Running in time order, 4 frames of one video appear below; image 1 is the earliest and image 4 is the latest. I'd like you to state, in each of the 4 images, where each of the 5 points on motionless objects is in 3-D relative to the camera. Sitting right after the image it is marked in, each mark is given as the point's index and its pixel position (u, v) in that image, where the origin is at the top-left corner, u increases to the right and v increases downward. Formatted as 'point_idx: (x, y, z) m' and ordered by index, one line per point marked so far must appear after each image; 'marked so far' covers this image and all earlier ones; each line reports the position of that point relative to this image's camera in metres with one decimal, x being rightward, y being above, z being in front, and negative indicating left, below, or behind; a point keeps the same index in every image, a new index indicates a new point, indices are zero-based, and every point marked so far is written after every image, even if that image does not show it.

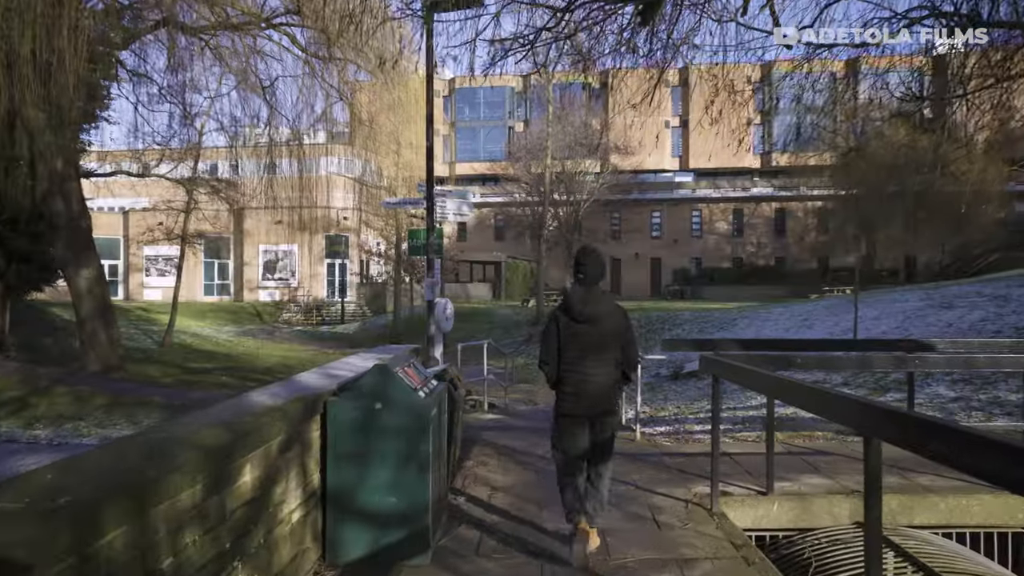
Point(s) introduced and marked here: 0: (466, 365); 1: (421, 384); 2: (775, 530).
0: (-1.0, -1.6, +17.2) m
1: (-0.5, -0.5, +4.6) m
2: (+1.8, -1.6, +5.5) m
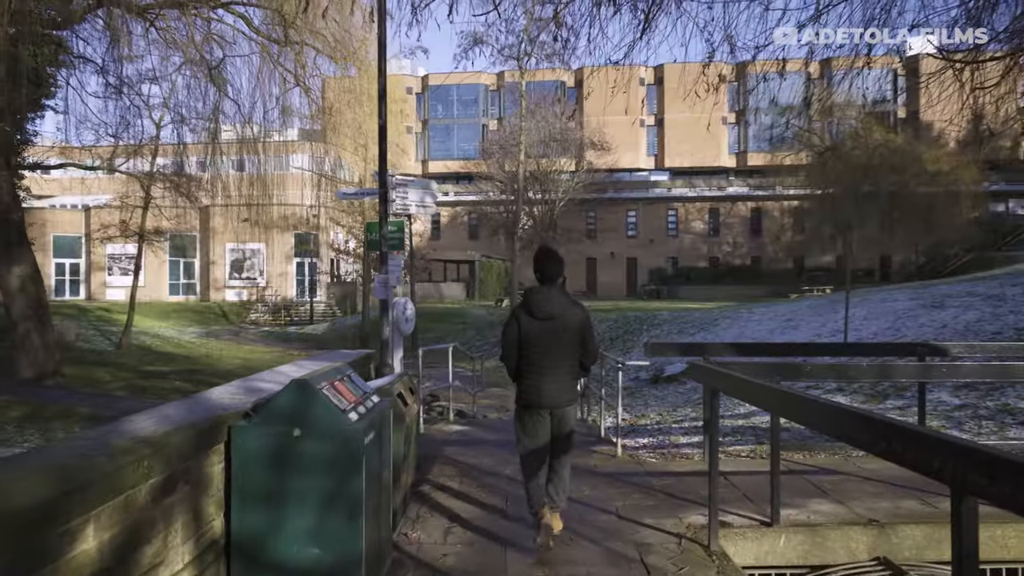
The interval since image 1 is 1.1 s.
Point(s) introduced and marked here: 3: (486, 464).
0: (-1.5, -1.6, +16.3) m
1: (-0.7, -0.5, +3.7) m
2: (+1.5, -1.6, +4.7) m
3: (-0.2, -1.4, +6.6) m
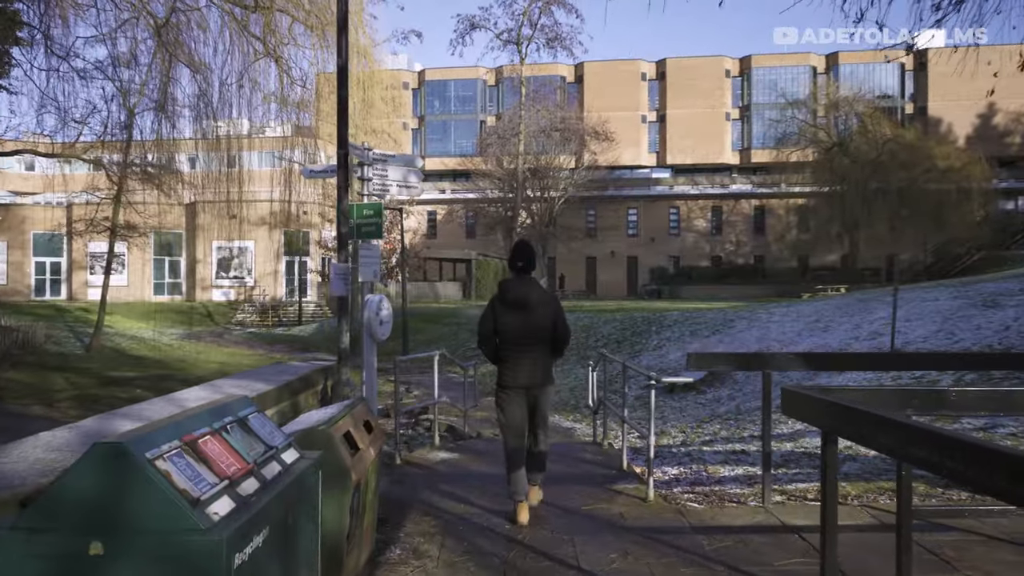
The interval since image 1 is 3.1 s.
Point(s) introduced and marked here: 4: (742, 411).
0: (-1.6, -1.6, +14.7) m
1: (-0.7, -0.5, +2.1) m
2: (+1.5, -1.6, +3.1) m
3: (-0.2, -1.4, +5.0) m
4: (+2.7, -1.5, +9.8) m
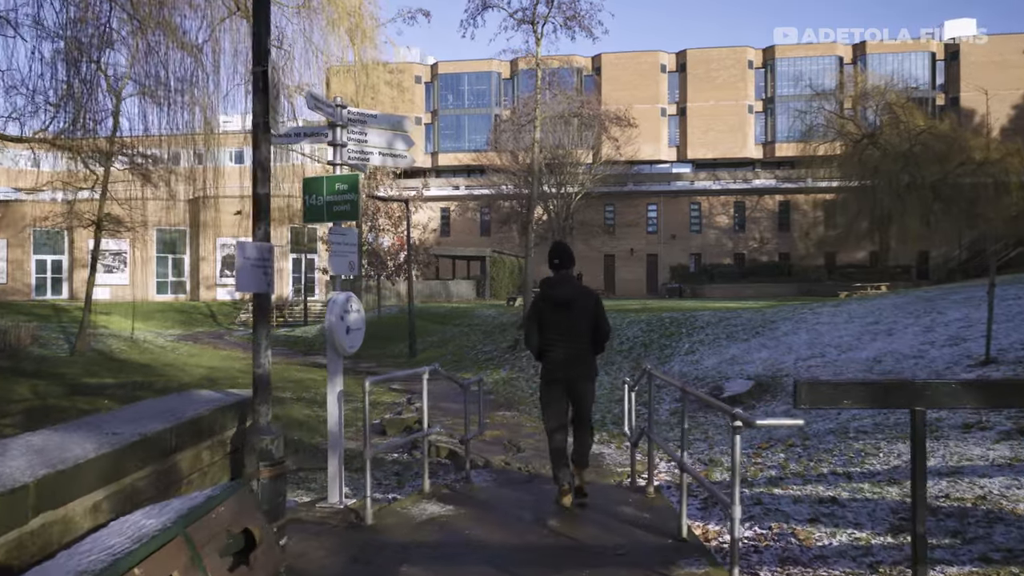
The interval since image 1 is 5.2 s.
0: (-1.3, -1.5, +12.9) m
1: (-0.7, -0.4, +0.3) m
2: (+1.6, -1.5, +1.3) m
3: (-0.2, -1.3, +3.3) m
4: (+2.9, -1.4, +8.0) m
